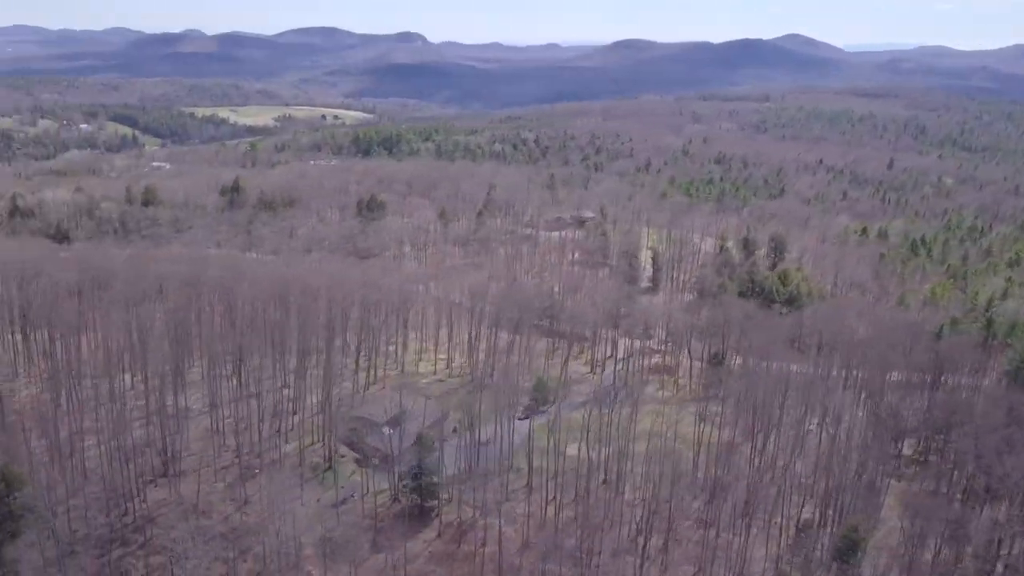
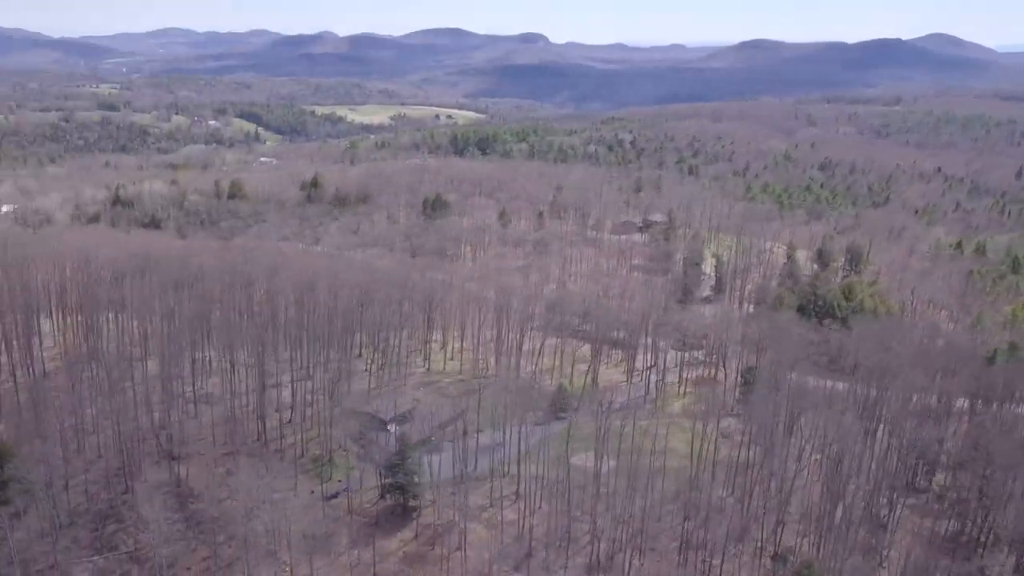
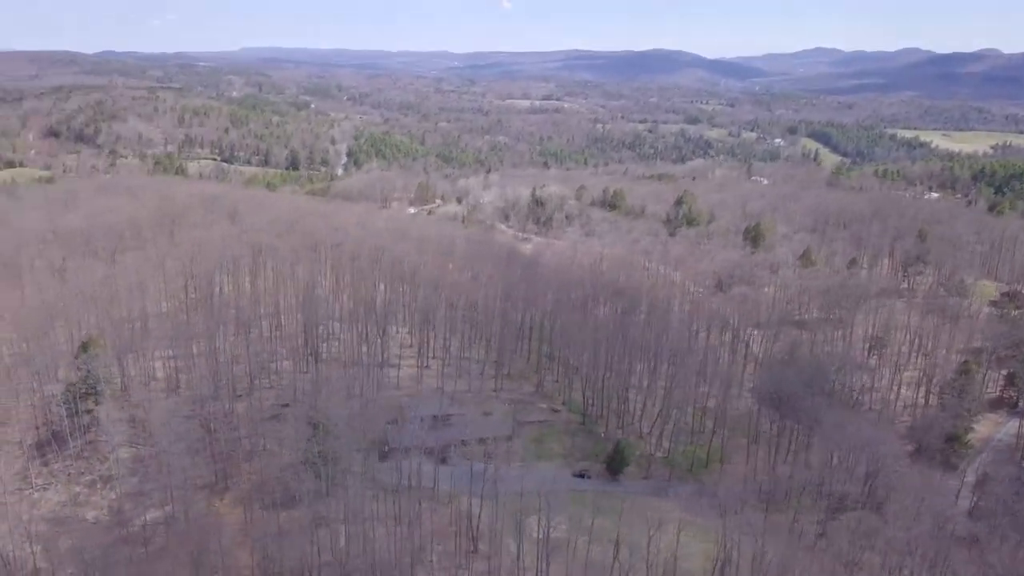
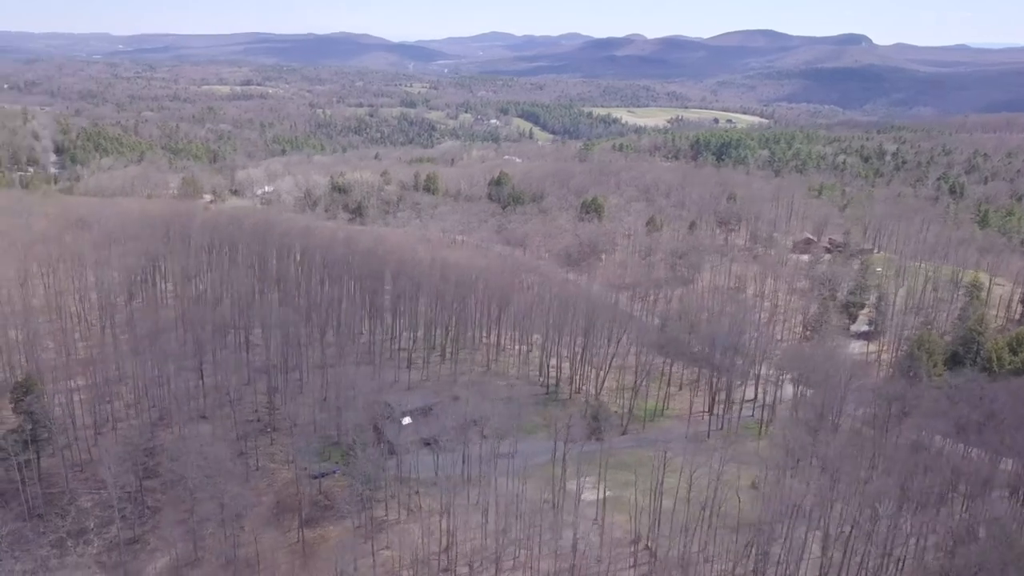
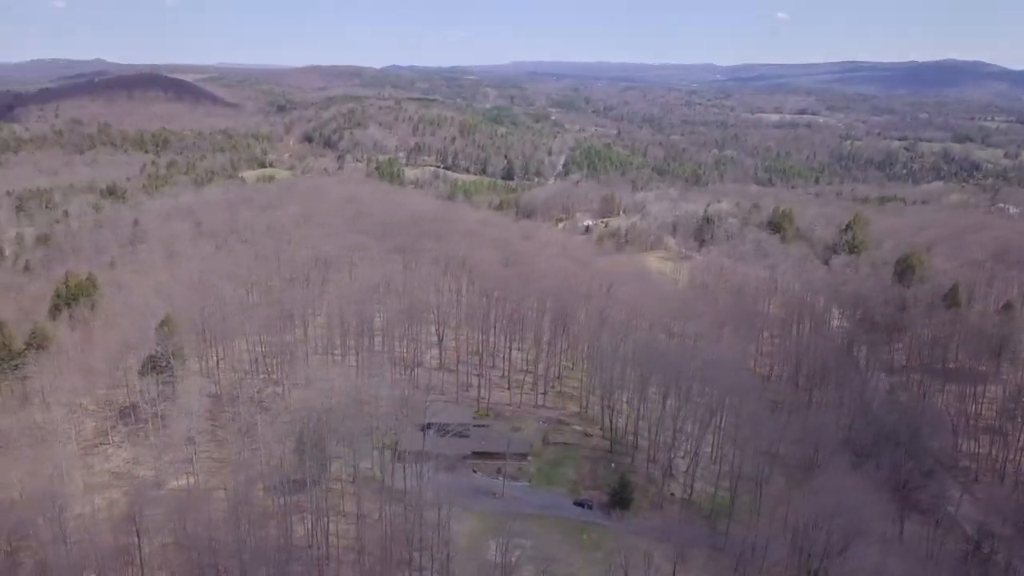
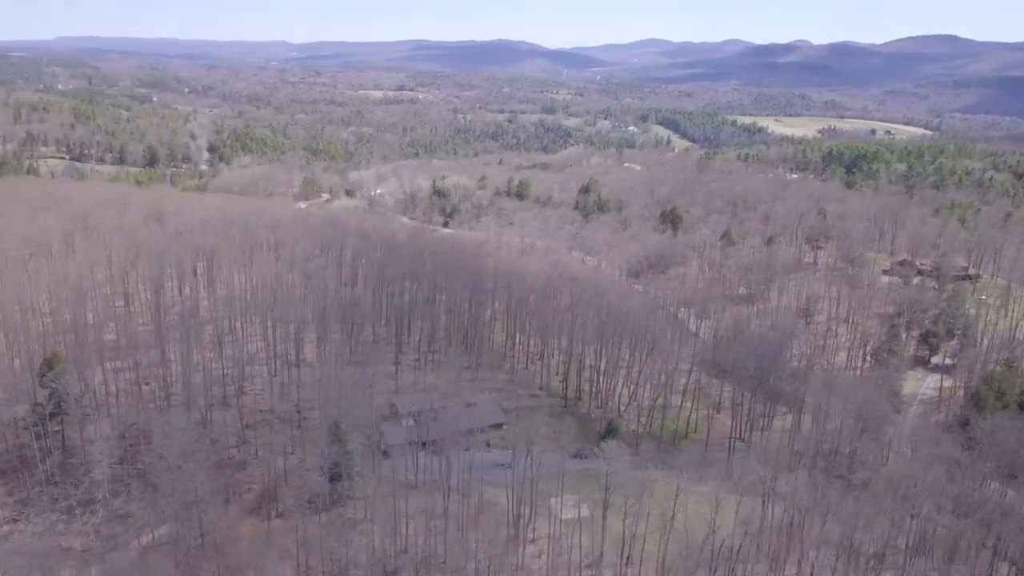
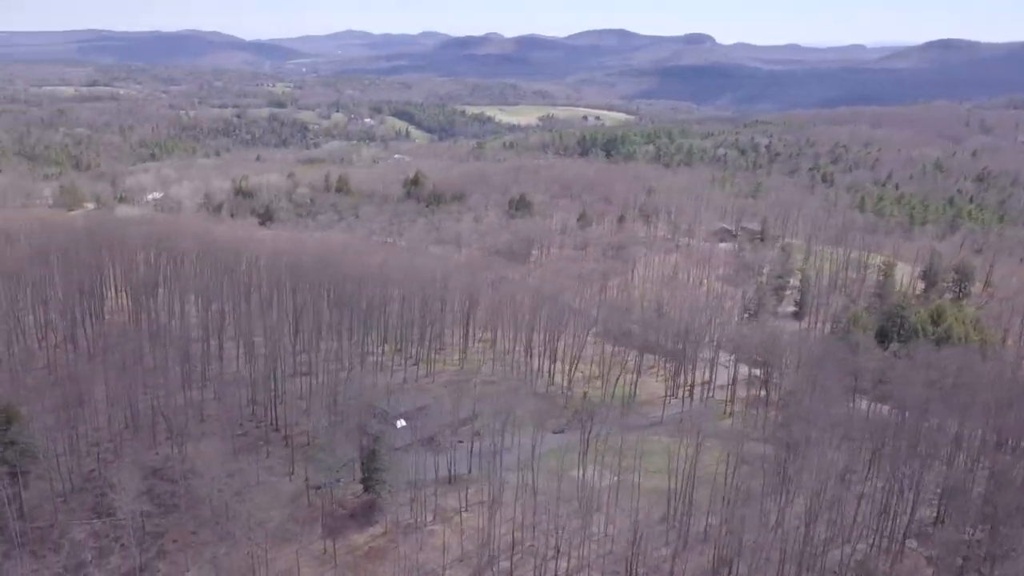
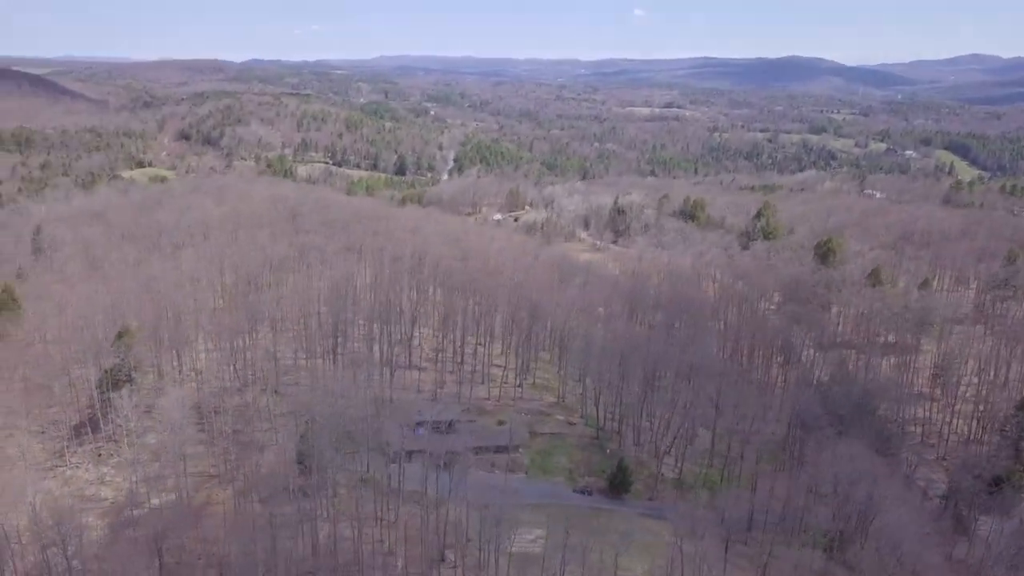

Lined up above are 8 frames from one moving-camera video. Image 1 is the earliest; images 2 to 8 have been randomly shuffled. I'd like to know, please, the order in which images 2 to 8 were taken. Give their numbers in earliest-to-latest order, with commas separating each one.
2, 7, 4, 6, 3, 8, 5
